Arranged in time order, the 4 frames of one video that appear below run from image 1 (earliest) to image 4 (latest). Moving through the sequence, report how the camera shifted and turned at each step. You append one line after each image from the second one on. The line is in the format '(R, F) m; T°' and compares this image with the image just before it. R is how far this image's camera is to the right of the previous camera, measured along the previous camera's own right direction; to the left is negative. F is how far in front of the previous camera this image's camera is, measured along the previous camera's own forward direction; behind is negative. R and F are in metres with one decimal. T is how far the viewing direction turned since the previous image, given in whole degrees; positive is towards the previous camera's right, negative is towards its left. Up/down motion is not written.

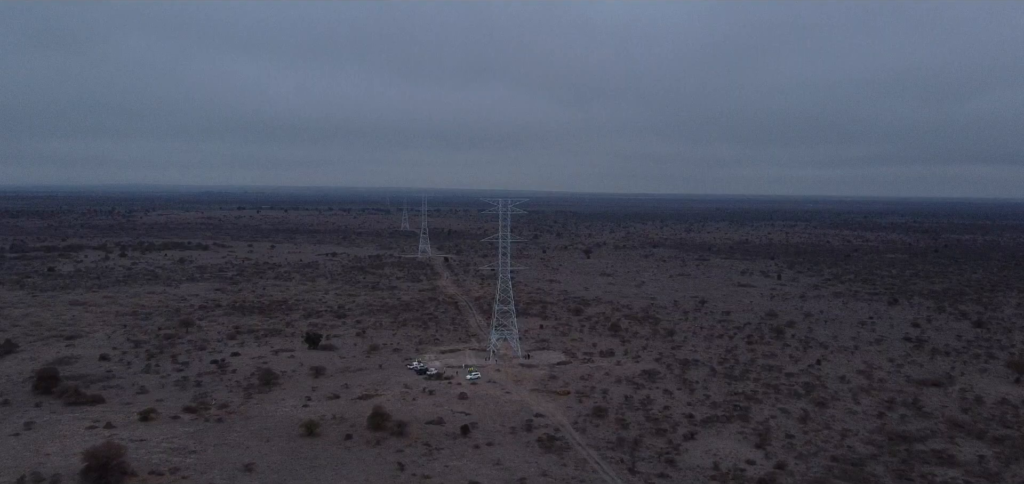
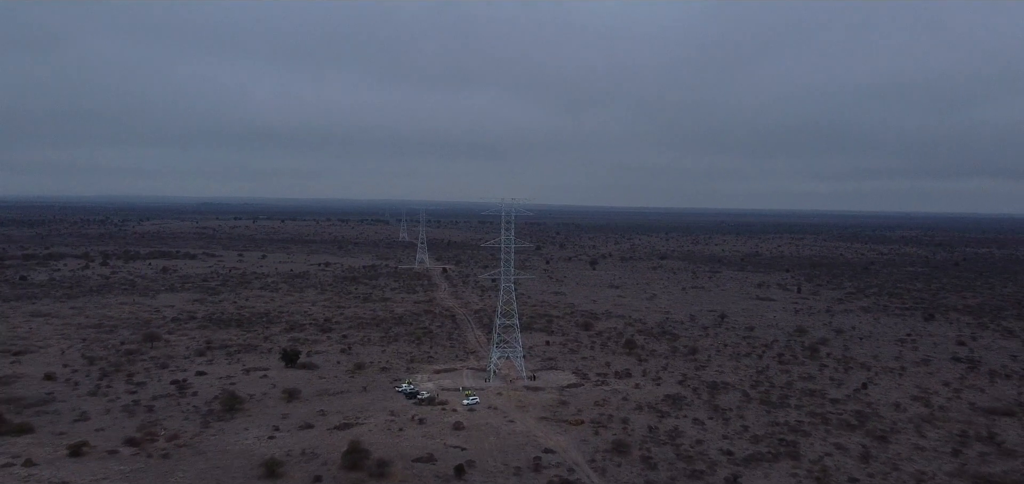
(-0.2, +4.3) m; 0°
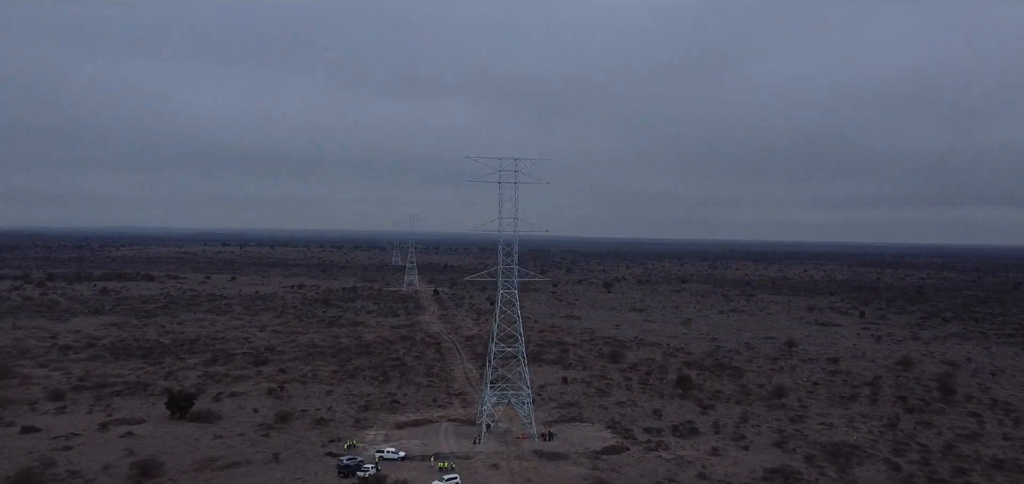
(0.0, +11.3) m; 0°
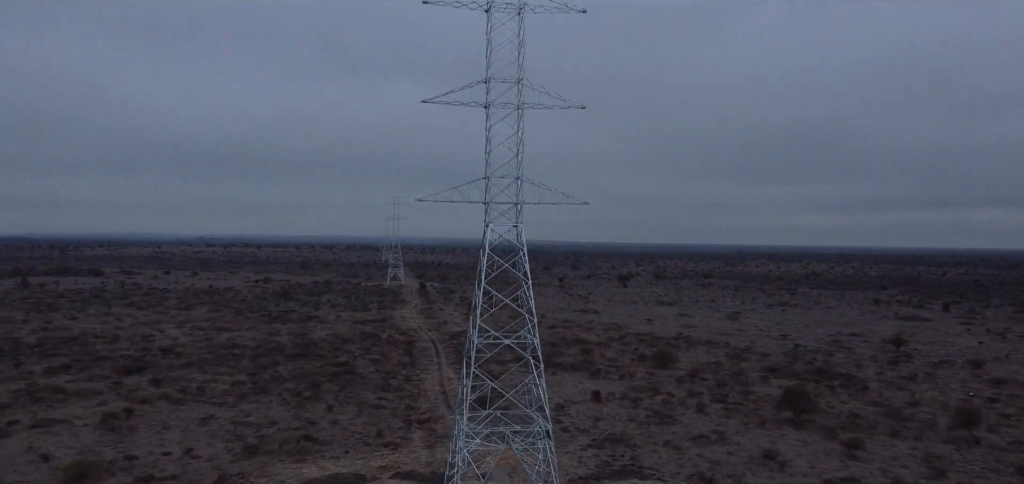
(0.0, +10.5) m; 0°
